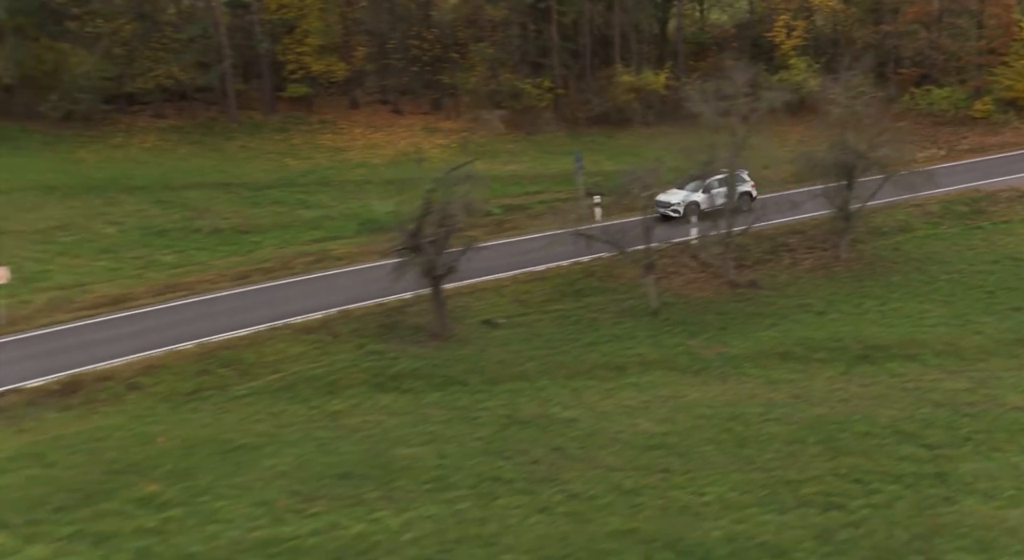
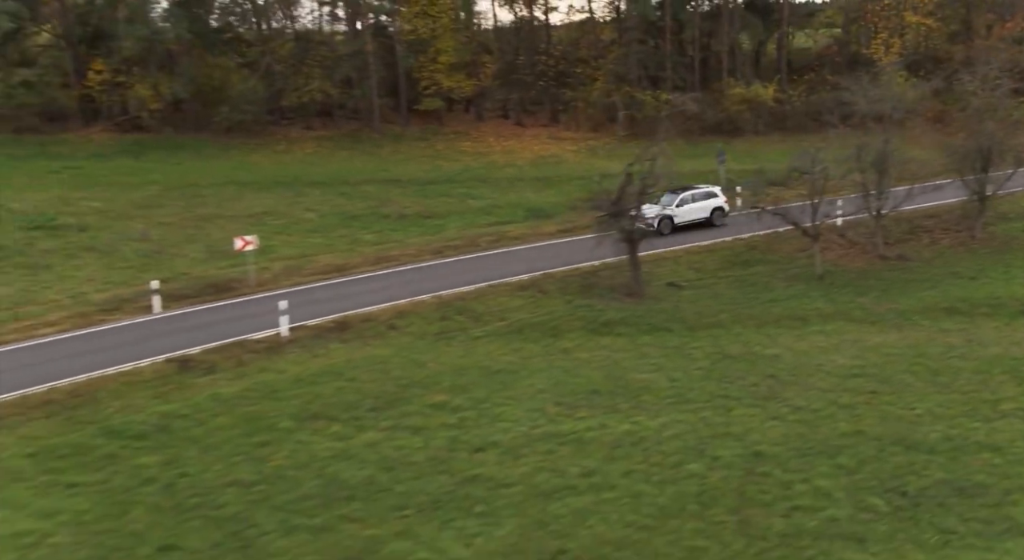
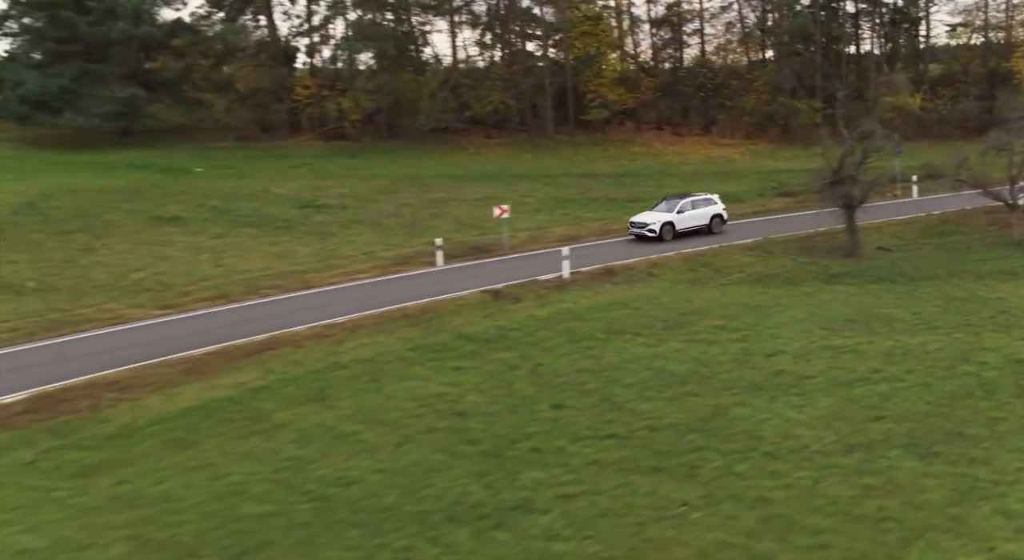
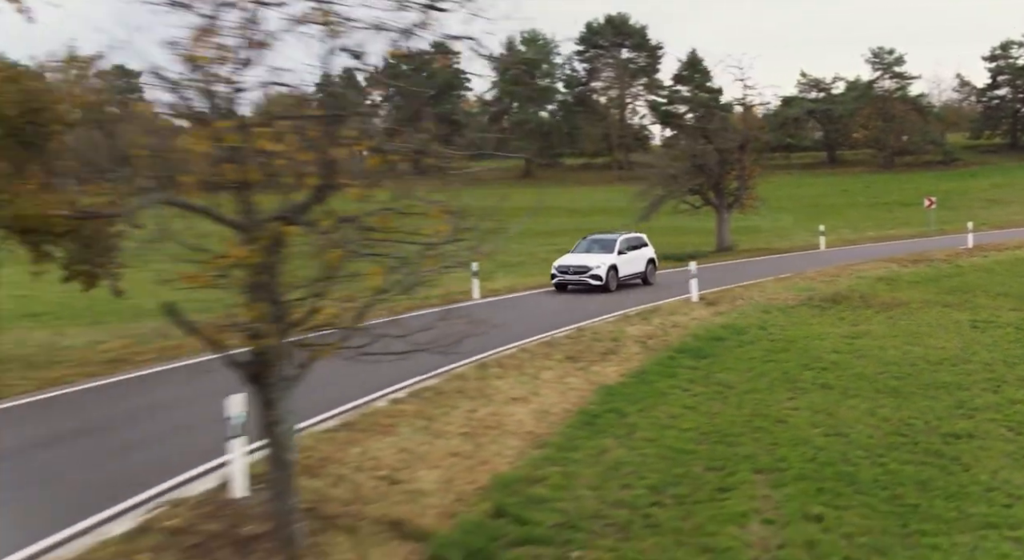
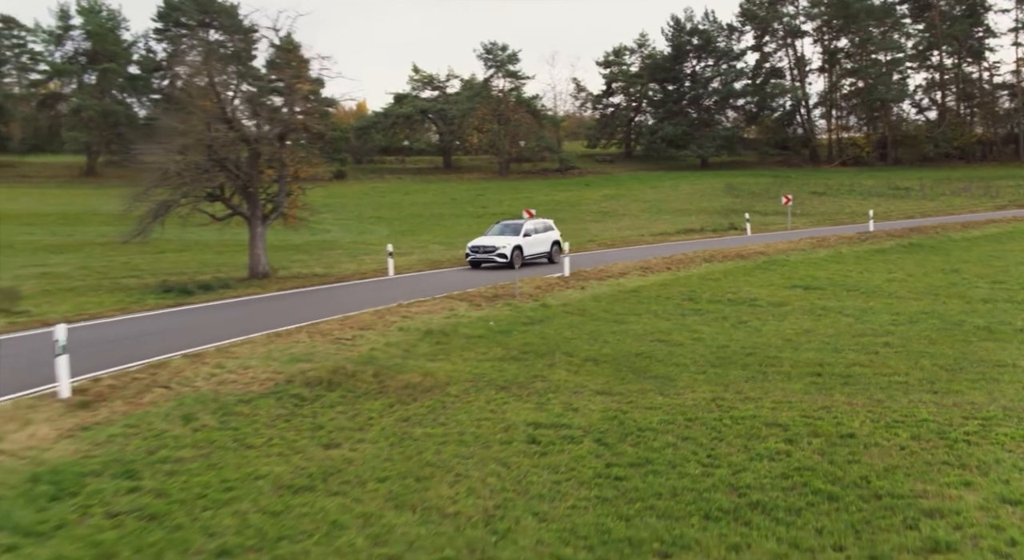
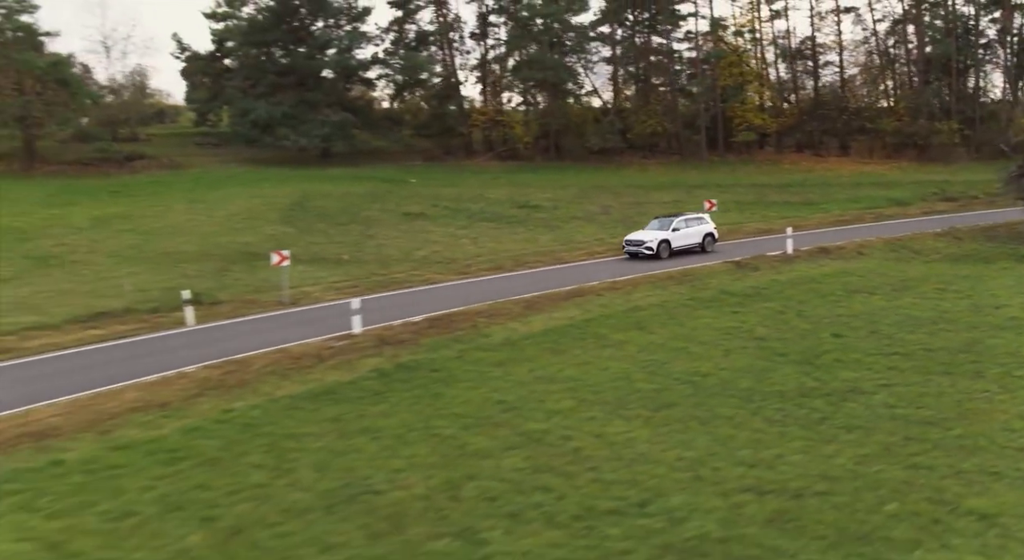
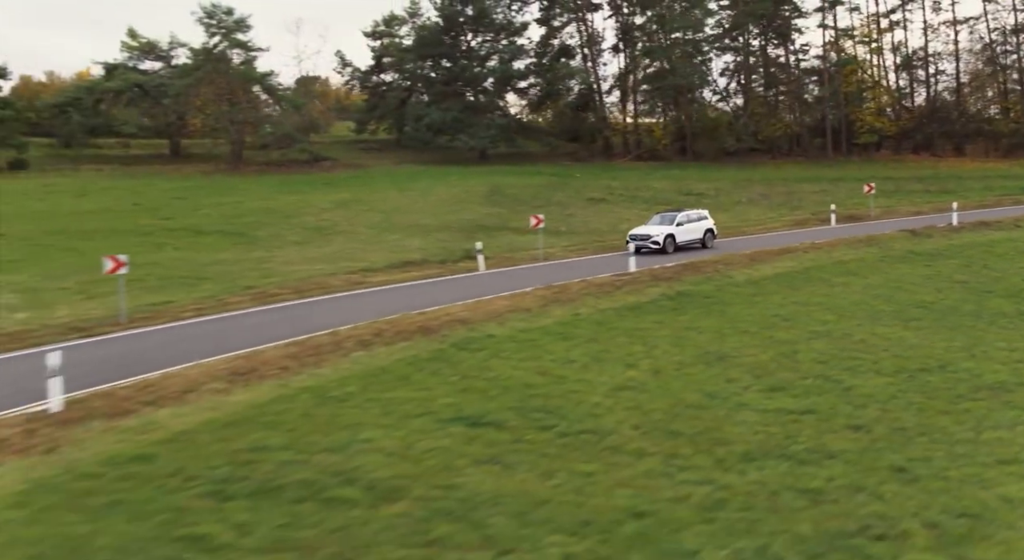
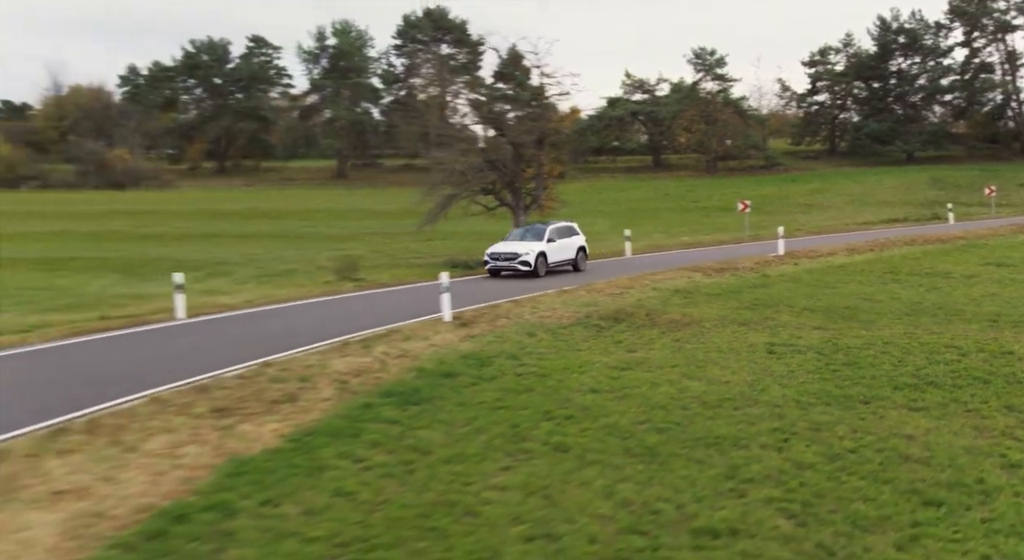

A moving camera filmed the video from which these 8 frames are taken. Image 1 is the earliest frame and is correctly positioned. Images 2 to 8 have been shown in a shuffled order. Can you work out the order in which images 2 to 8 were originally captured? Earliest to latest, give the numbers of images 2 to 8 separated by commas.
2, 3, 6, 7, 5, 8, 4
